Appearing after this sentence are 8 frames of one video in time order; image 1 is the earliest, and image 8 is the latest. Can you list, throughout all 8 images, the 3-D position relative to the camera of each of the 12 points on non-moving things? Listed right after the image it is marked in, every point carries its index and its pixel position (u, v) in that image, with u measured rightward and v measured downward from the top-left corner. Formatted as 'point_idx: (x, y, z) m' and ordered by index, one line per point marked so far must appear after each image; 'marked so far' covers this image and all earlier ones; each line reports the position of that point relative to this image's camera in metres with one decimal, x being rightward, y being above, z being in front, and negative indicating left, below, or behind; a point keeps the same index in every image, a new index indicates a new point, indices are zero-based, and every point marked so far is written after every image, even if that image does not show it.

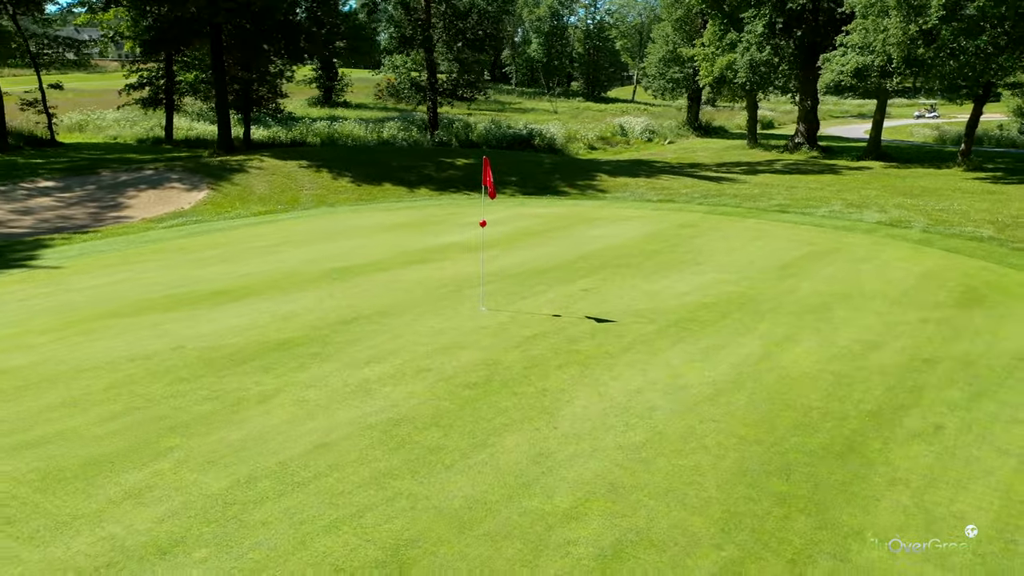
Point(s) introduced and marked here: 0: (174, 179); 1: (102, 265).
0: (-6.1, +1.9, +14.6) m
1: (-4.5, +0.2, +9.0) m
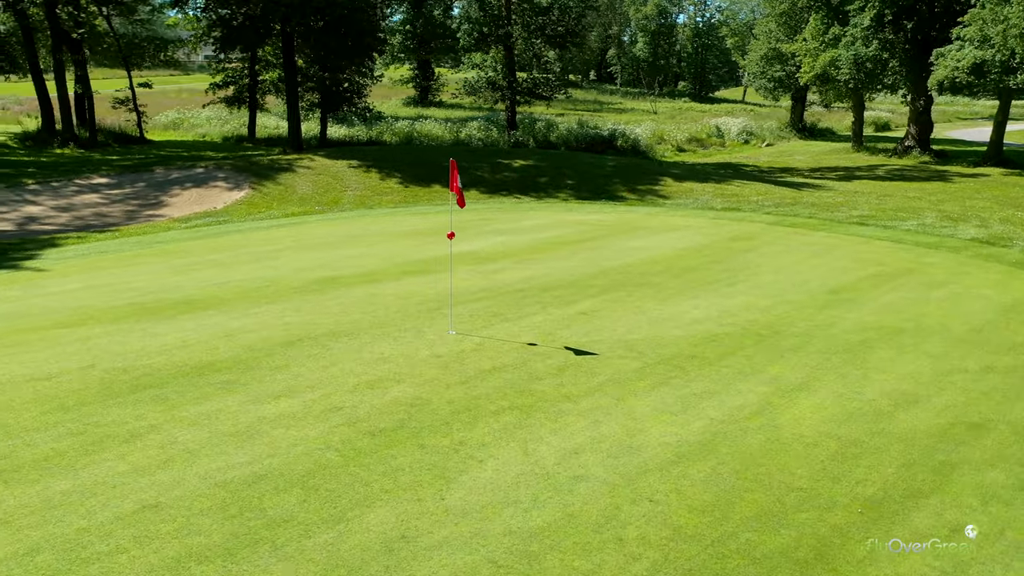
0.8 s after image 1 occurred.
0: (-5.2, +1.9, +14.4) m
1: (-4.4, +0.2, +8.7) m
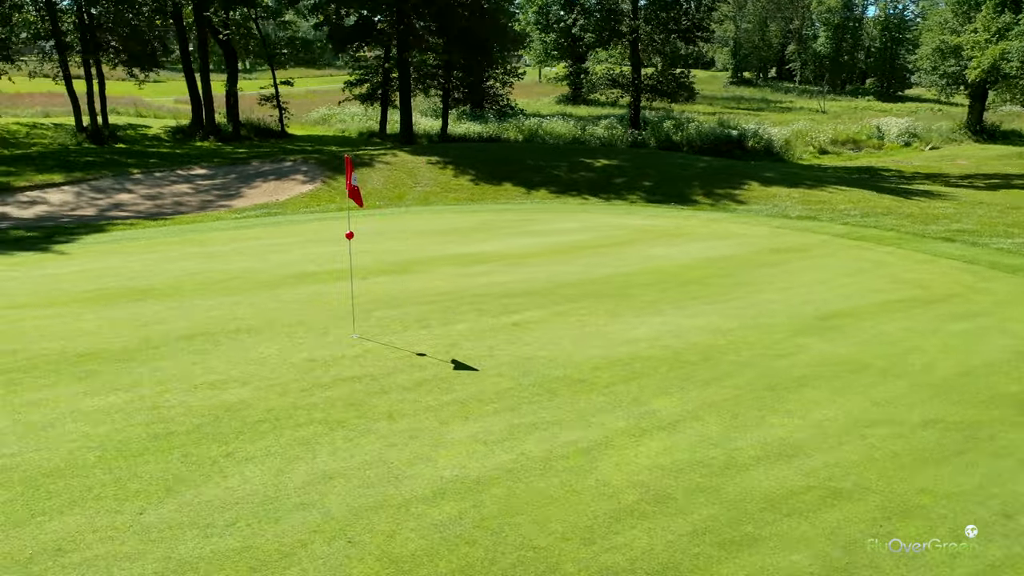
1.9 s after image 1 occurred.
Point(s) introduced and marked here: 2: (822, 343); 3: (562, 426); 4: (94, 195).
0: (-3.9, +2.1, +15.0) m
1: (-4.4, +0.4, +9.2) m
2: (+2.3, -0.4, +6.1) m
3: (+0.3, -0.8, +4.5) m
4: (-6.9, +1.5, +13.5) m
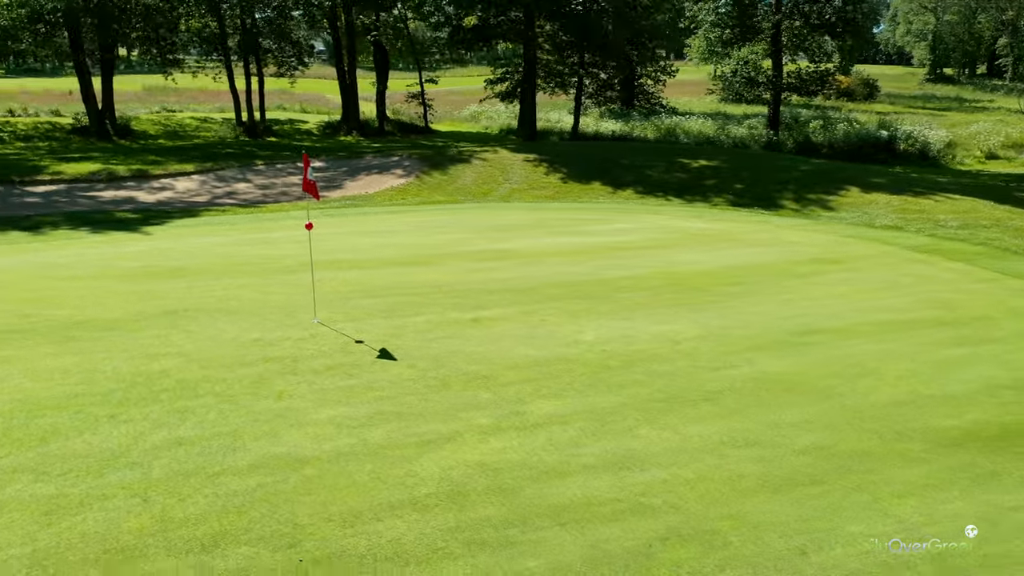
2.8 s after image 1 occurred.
0: (-2.1, +2.3, +15.8) m
1: (-4.0, +0.7, +10.3) m
2: (+1.8, -0.5, +5.7) m
3: (-0.5, -0.7, +4.7) m
4: (-5.4, +1.9, +15.0) m
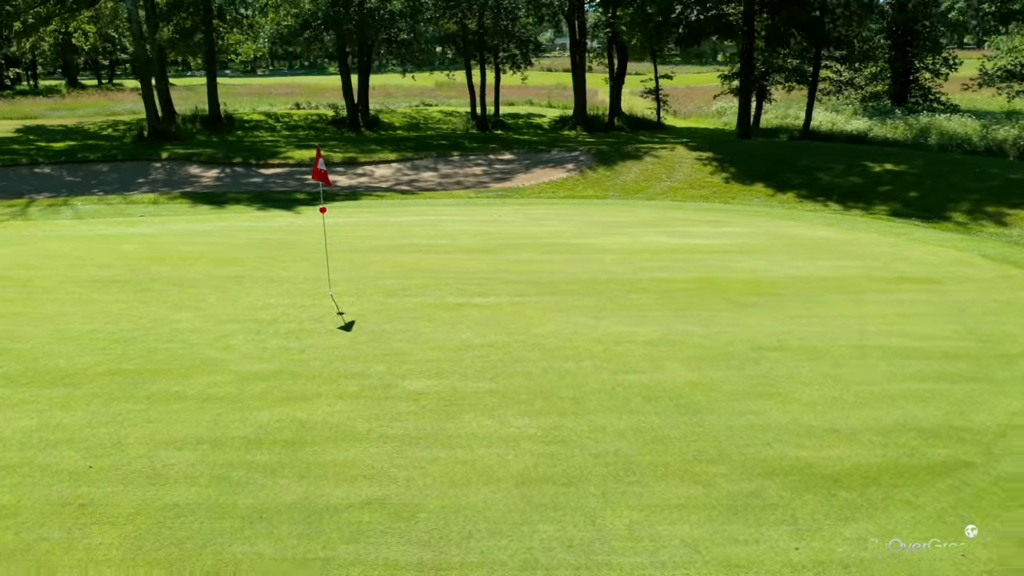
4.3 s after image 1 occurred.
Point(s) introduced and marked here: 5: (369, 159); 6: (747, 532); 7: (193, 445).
0: (+1.3, +2.5, +16.3) m
1: (-2.6, +1.0, +11.8) m
2: (+1.3, -0.6, +5.5) m
3: (-1.3, -0.6, +5.3) m
4: (-2.2, +2.4, +16.7) m
5: (-3.0, +2.7, +17.4) m
6: (+1.1, -1.1, +3.6) m
7: (-1.7, -0.8, +4.4) m
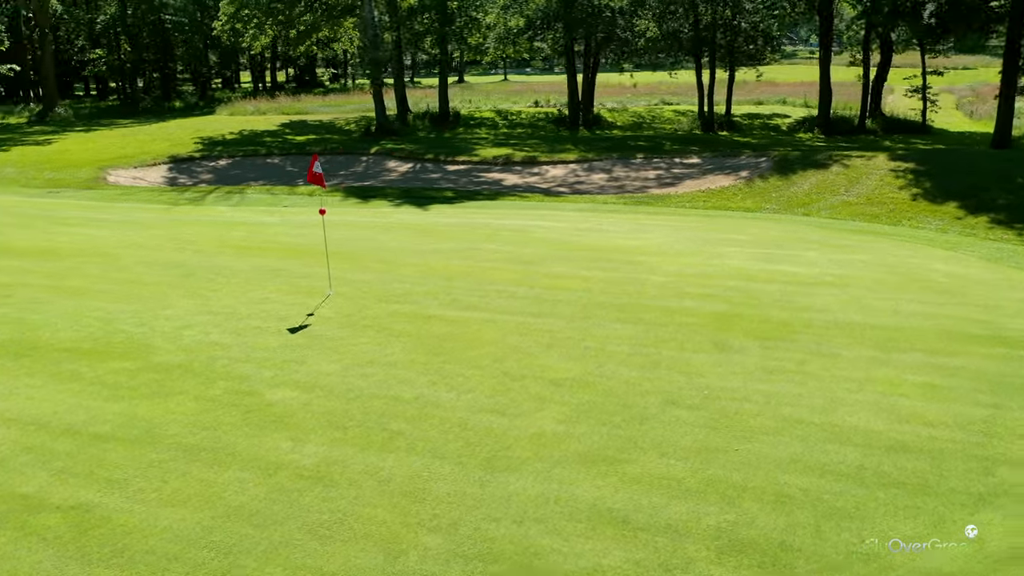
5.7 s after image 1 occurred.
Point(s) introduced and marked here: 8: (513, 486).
0: (+4.4, +2.2, +14.8) m
1: (-0.9, +1.1, +12.0) m
2: (+0.3, -0.8, +4.8) m
3: (-2.1, -0.6, +5.5) m
4: (+1.3, +2.3, +16.4) m
5: (+0.8, +2.7, +17.4) m
6: (-0.6, -1.3, +3.1) m
7: (-2.8, -0.8, +4.8) m
8: (0.0, -1.0, +4.1) m
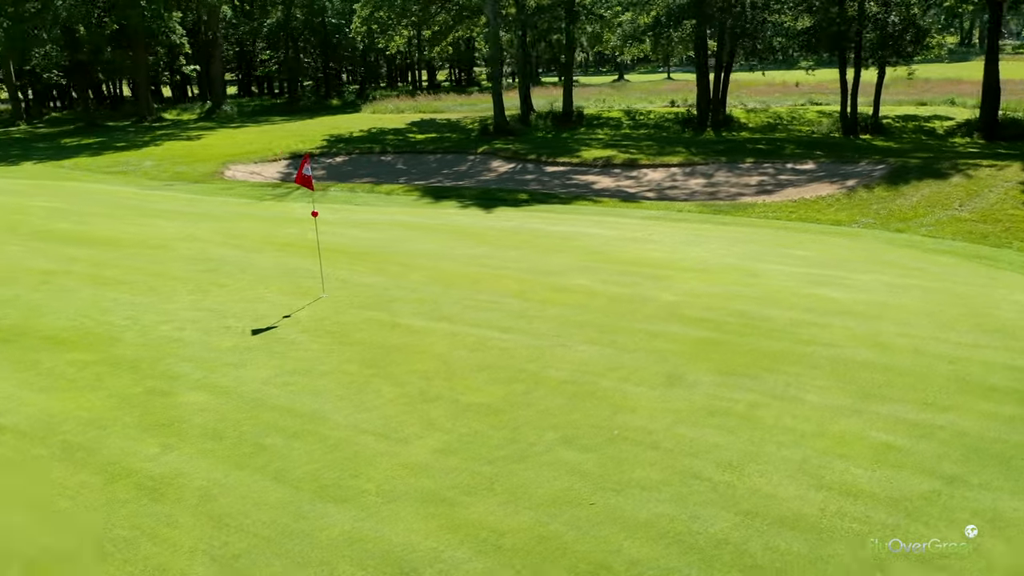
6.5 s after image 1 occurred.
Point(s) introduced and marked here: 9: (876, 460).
0: (+5.8, +1.8, +13.4) m
1: (0.0, +1.0, +11.7) m
2: (-0.3, -0.9, +4.4) m
3: (-2.6, -0.6, +5.6) m
4: (+3.1, +2.1, +15.5) m
5: (+2.8, +2.5, +16.6) m
6: (-1.6, -1.3, +3.0) m
7: (-3.5, -0.8, +5.1) m
8: (-0.8, -1.1, +3.8) m
9: (+1.9, -0.9, +4.2) m
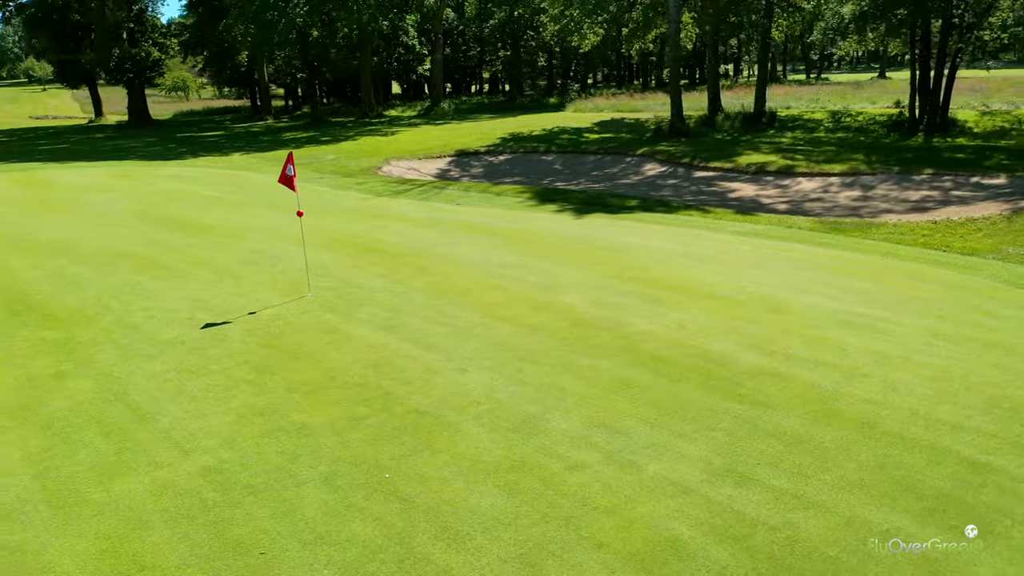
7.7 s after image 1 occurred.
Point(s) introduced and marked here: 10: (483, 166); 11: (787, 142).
0: (+7.2, +1.2, +10.9) m
1: (+1.1, +0.8, +11.0) m
2: (-1.5, -0.9, +4.2) m
3: (-3.3, -0.5, +6.1) m
4: (+5.3, +1.7, +13.7) m
5: (+5.4, +2.1, +14.9) m
6: (-3.2, -1.3, +3.2) m
7: (-4.3, -0.6, +5.8) m
8: (-2.2, -1.1, +3.8) m
9: (+0.5, -1.1, +3.4) m
10: (-0.7, +2.8, +19.1) m
11: (+6.4, +3.3, +18.7) m
